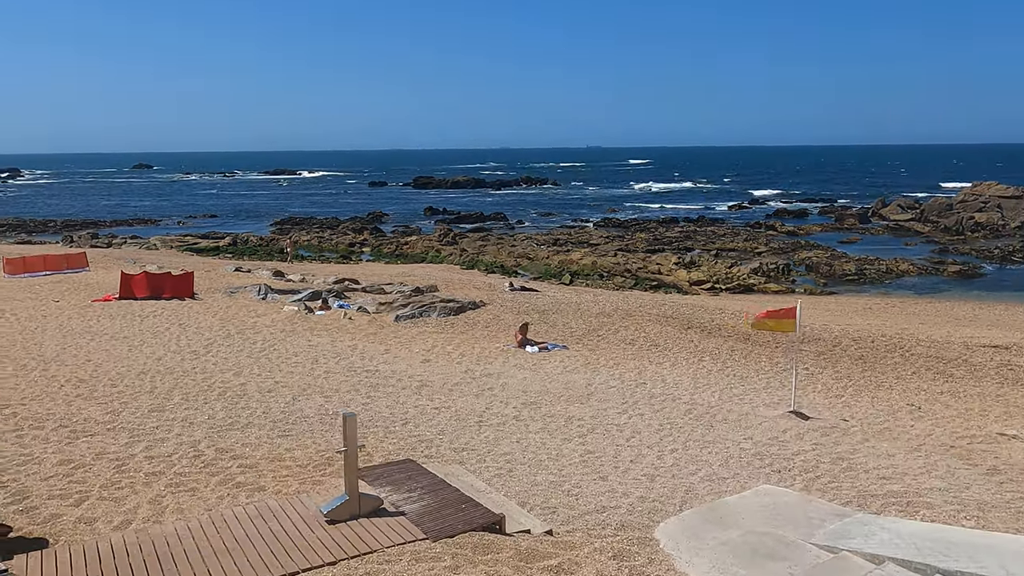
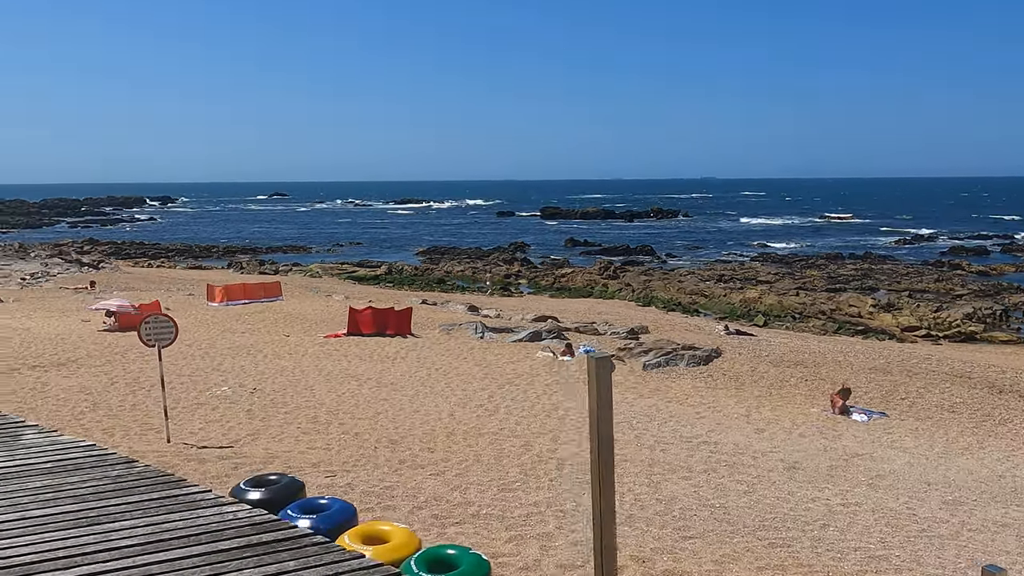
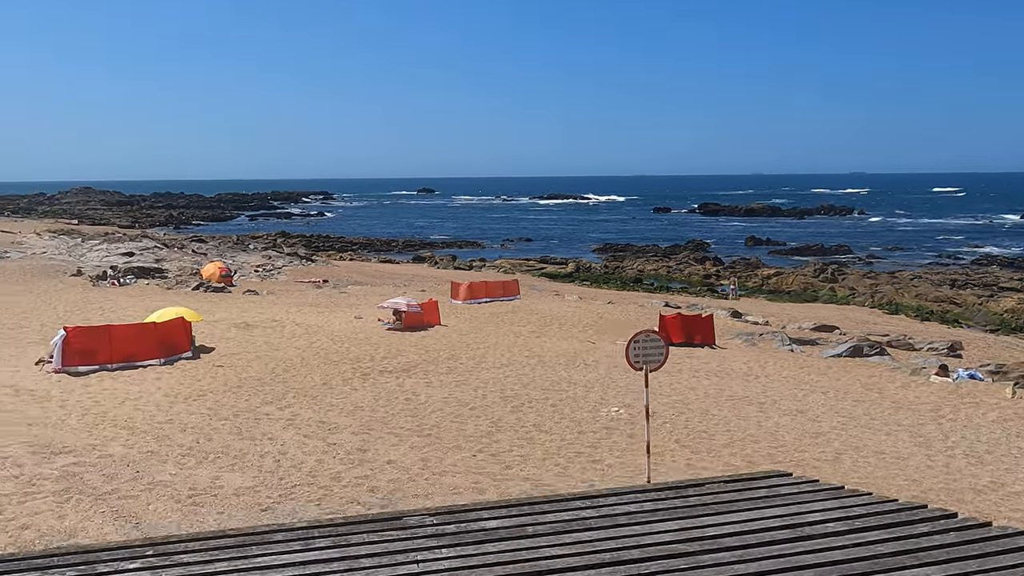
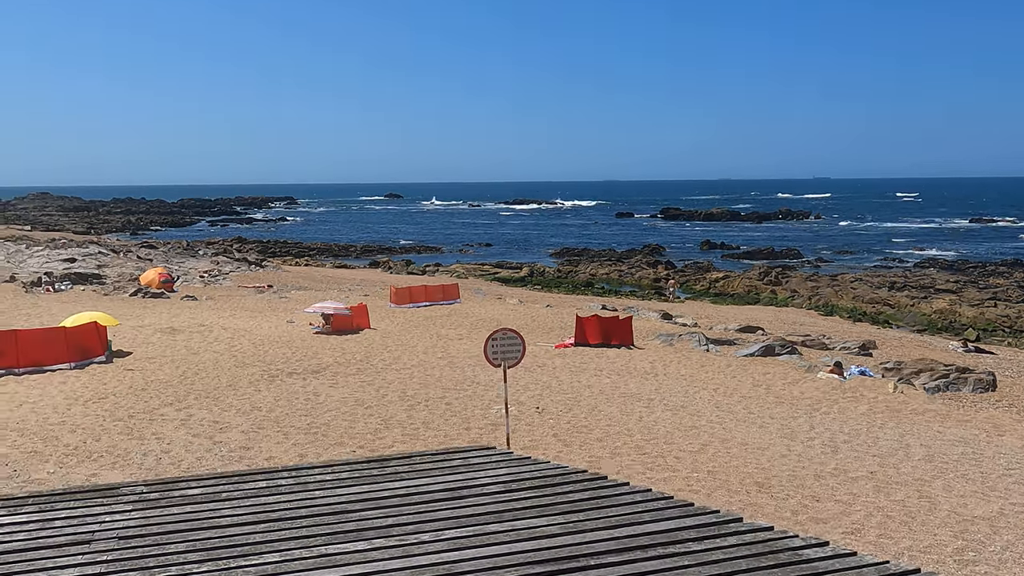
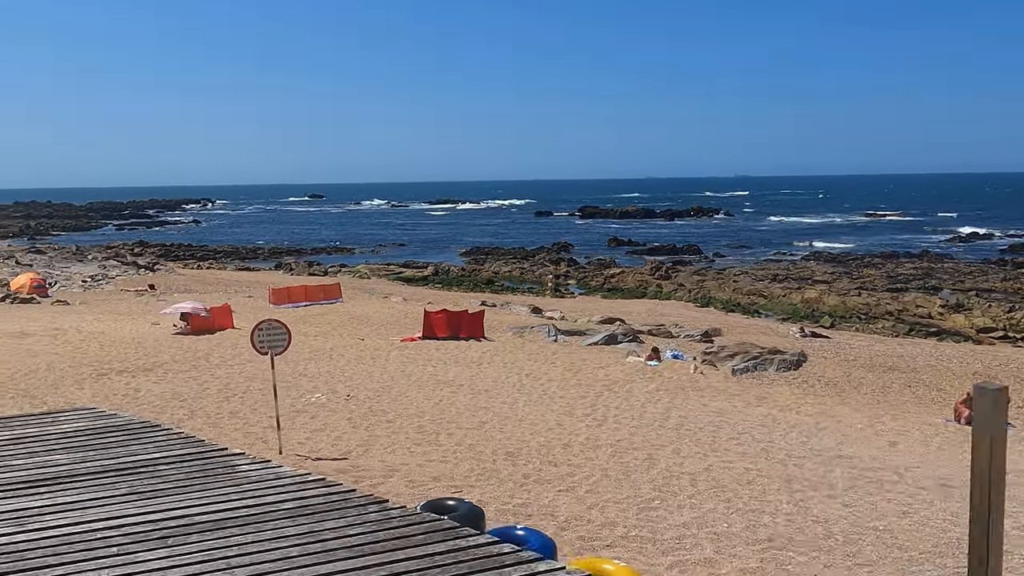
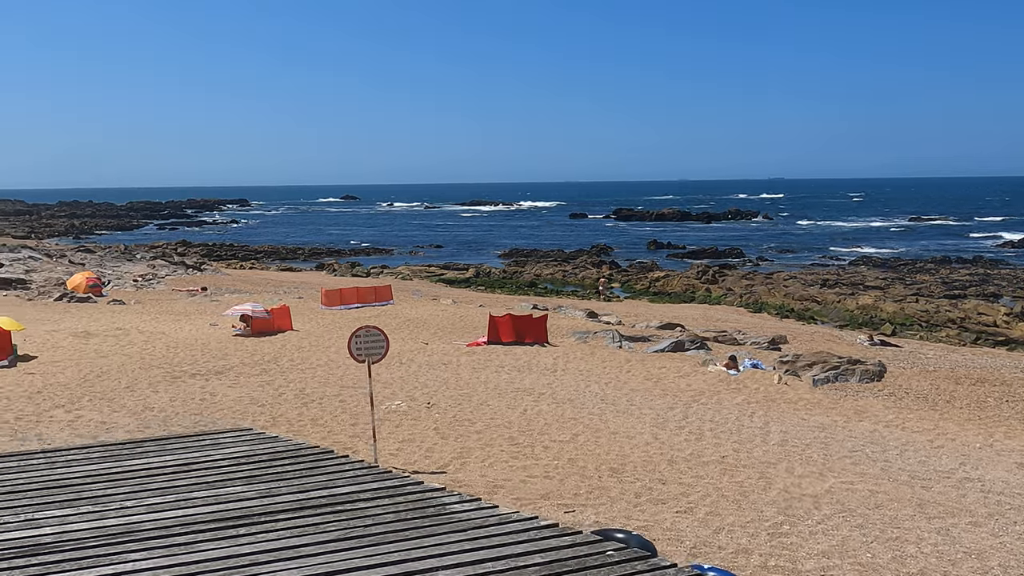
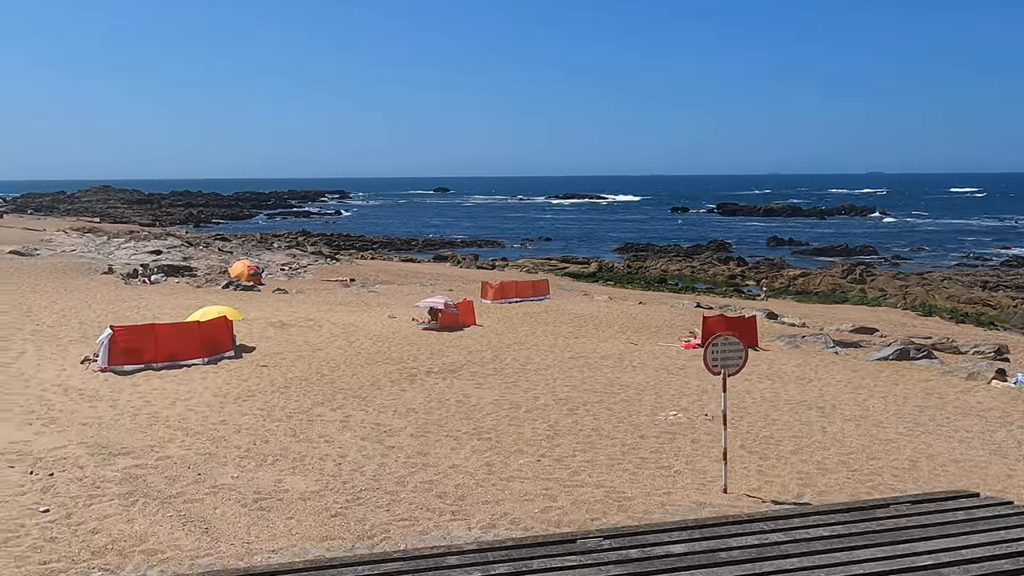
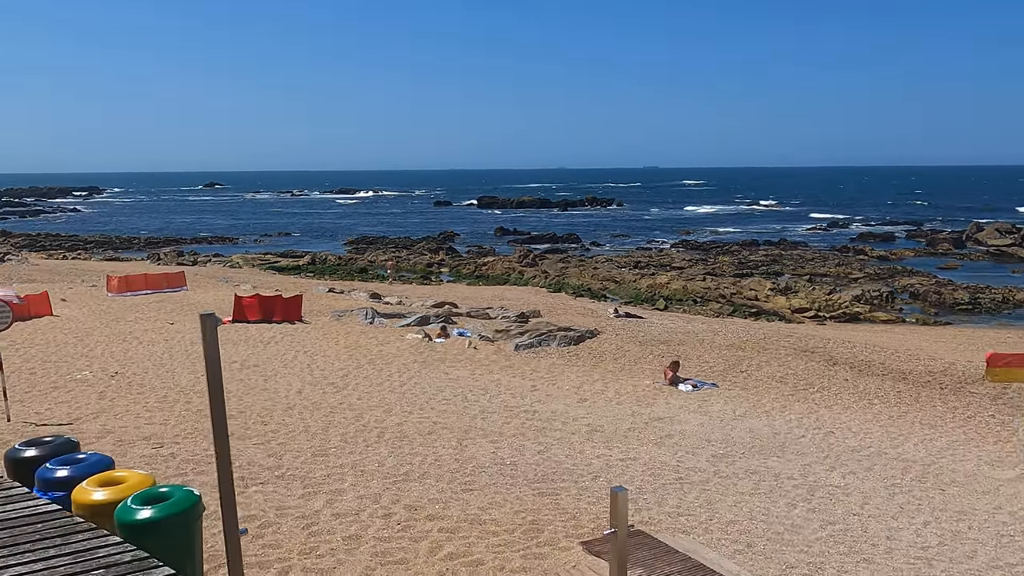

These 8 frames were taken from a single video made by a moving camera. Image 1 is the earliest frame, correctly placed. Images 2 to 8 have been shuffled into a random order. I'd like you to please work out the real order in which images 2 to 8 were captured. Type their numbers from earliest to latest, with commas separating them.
8, 2, 5, 6, 4, 3, 7
